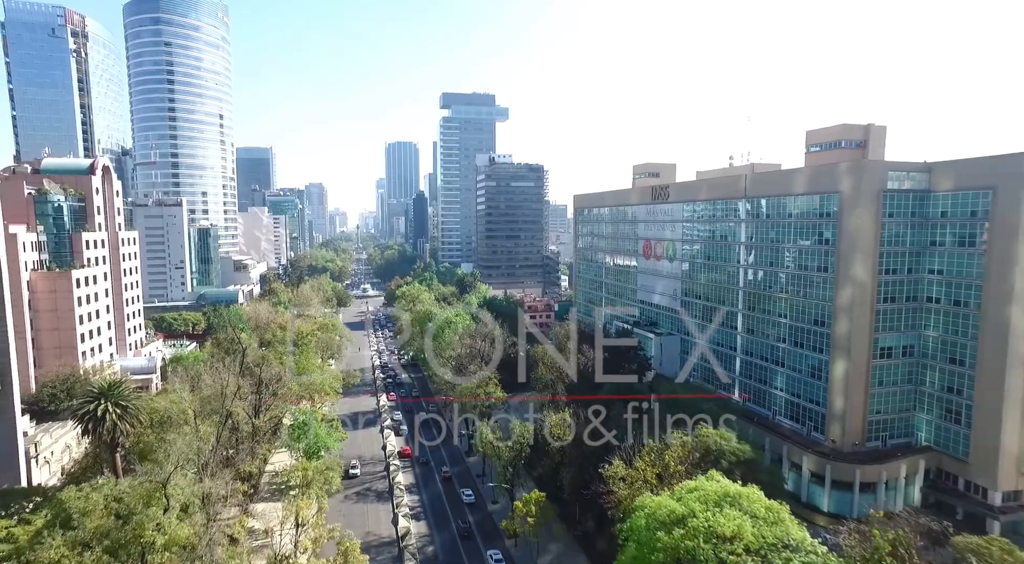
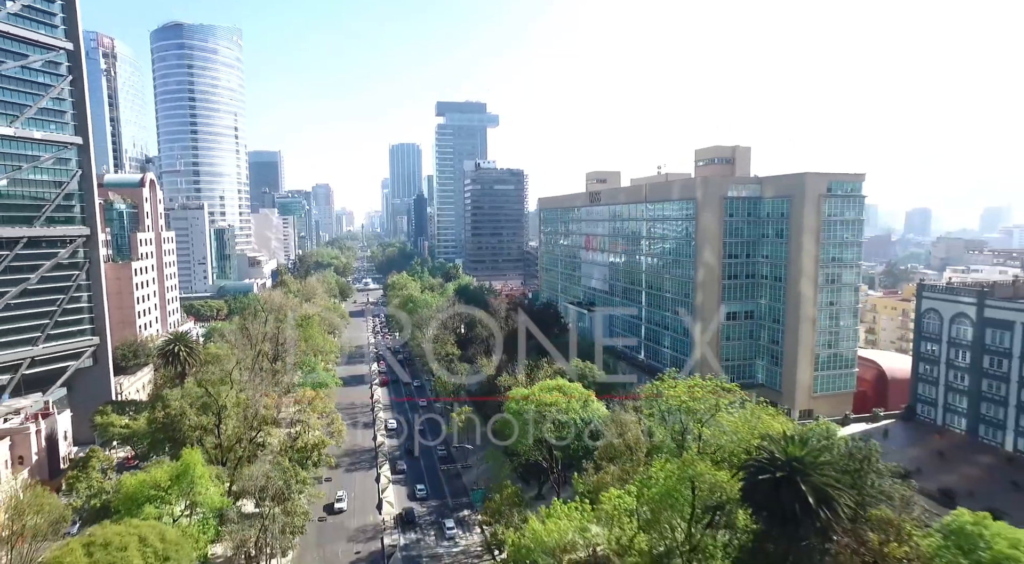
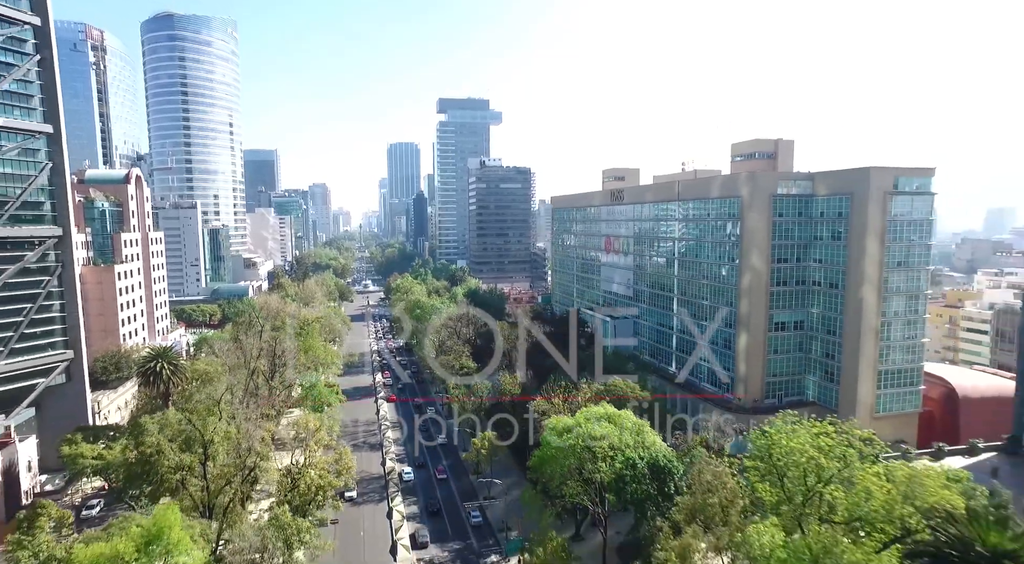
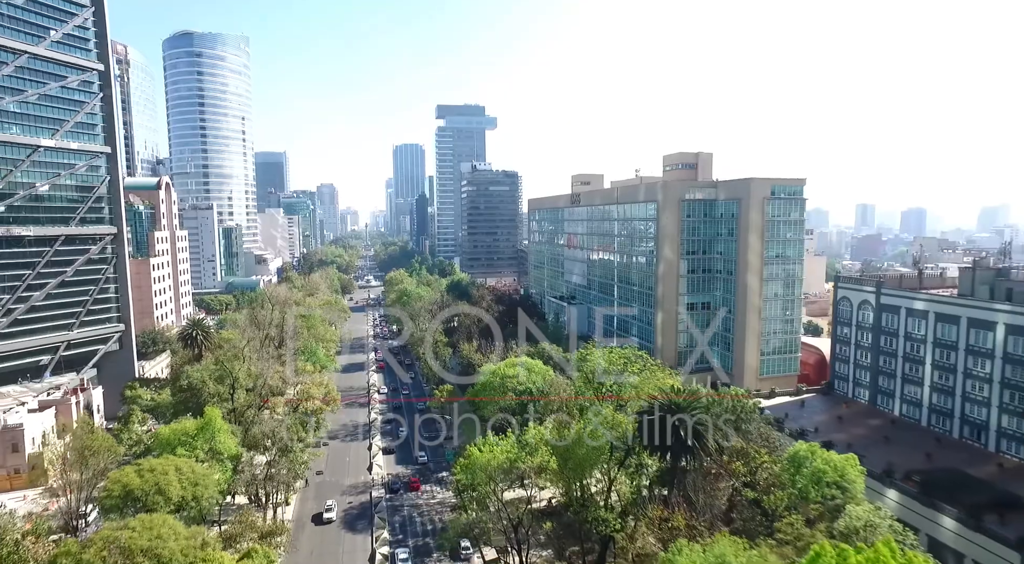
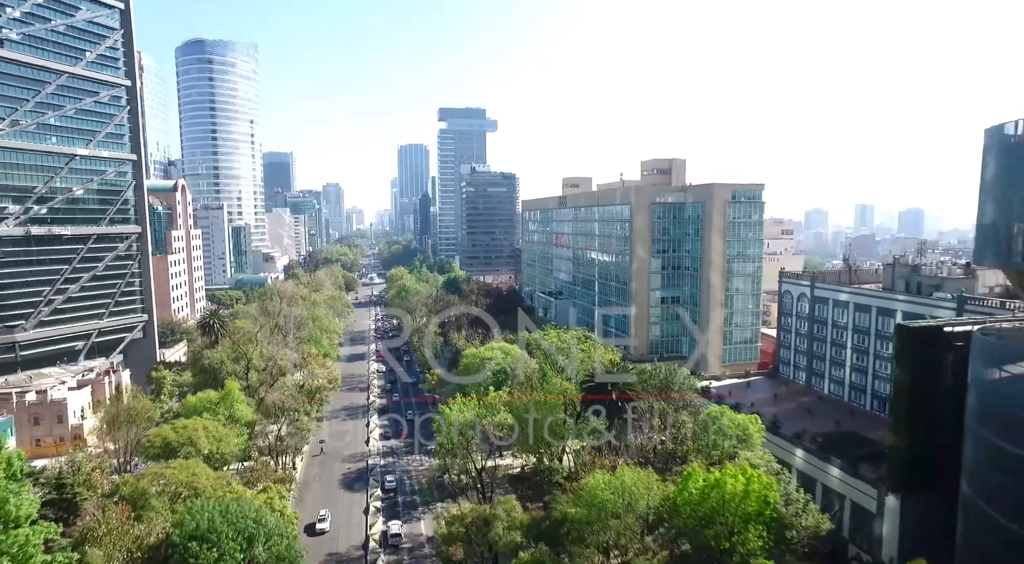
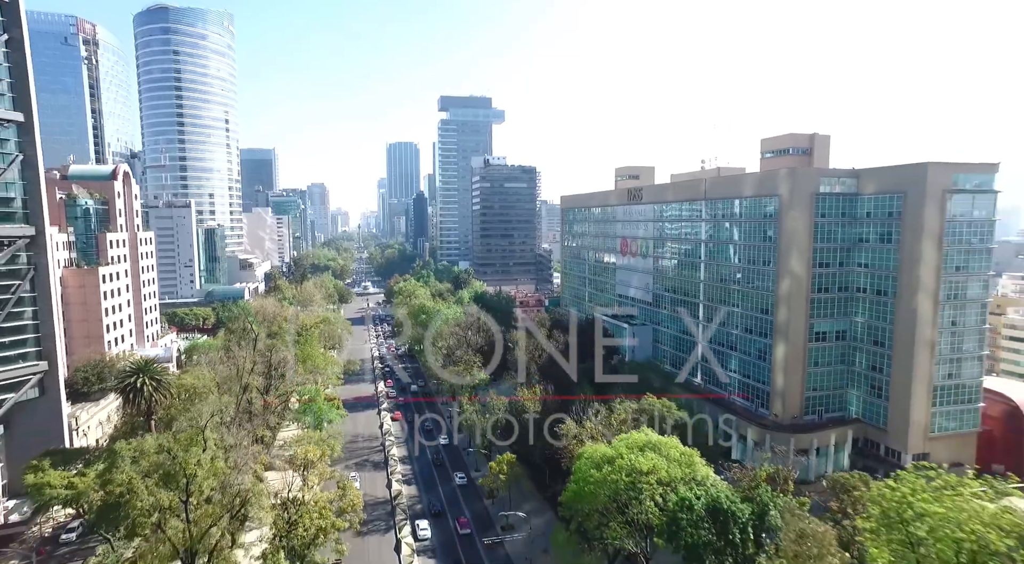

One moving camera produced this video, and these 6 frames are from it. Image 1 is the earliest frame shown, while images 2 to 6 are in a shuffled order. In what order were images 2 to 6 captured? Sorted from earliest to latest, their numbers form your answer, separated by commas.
6, 3, 2, 4, 5
